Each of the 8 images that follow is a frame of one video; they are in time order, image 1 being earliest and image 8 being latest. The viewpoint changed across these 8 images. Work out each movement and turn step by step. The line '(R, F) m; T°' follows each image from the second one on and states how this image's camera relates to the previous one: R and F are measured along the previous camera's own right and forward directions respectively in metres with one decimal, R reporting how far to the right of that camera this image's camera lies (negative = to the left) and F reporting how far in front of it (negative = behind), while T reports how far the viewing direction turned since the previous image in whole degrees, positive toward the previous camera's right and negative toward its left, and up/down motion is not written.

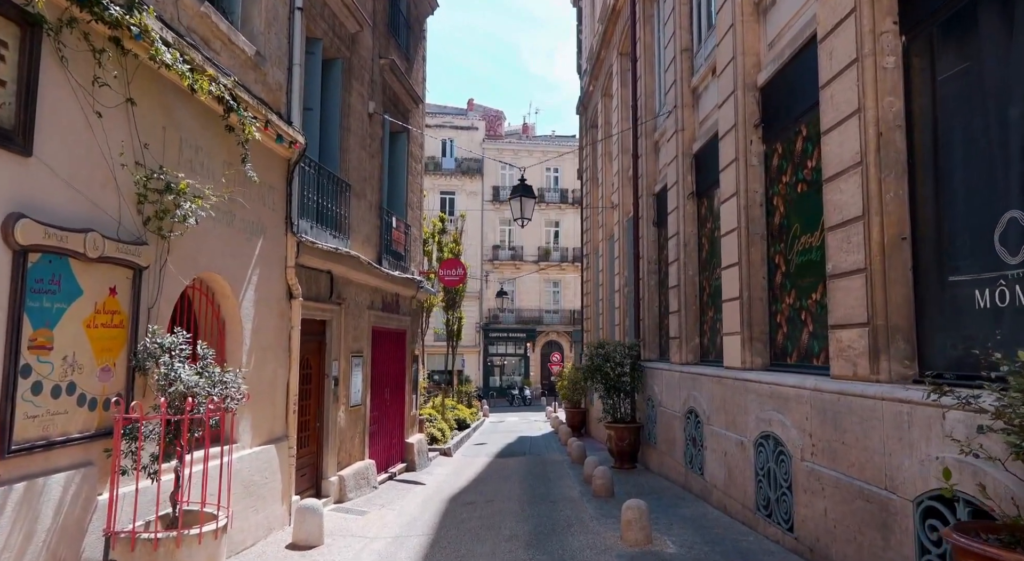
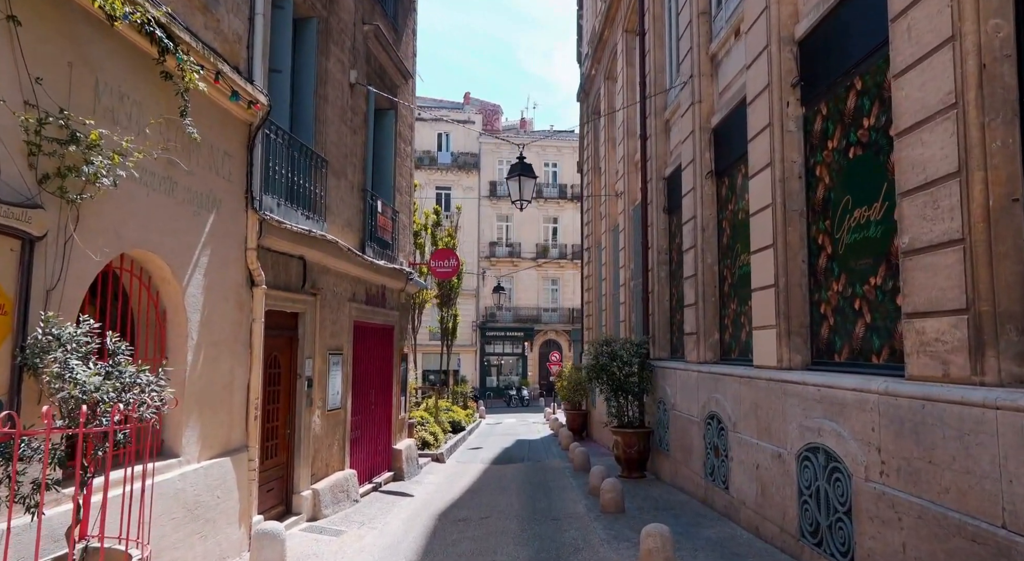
(0.0, +1.1) m; 0°
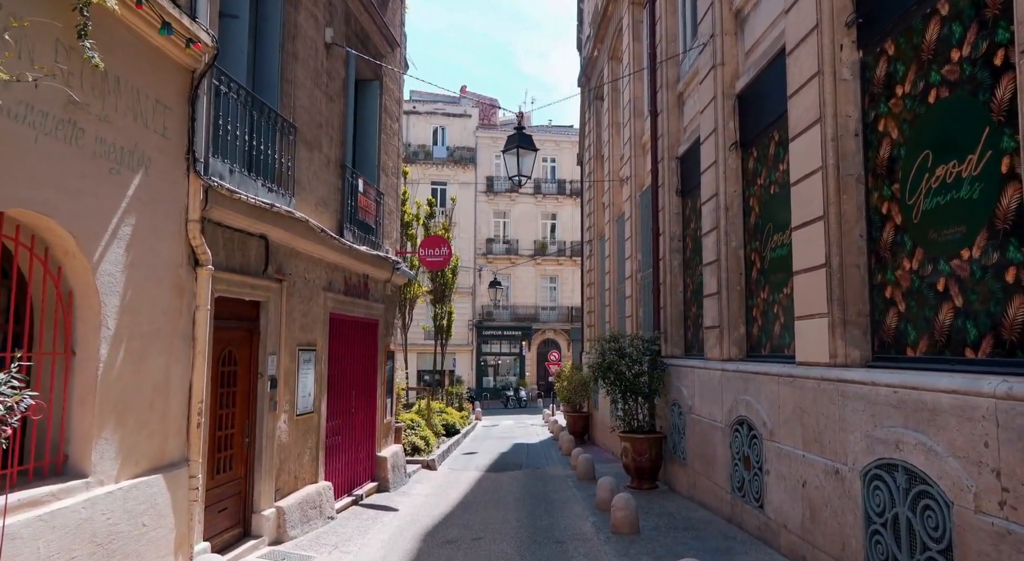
(0.0, +1.2) m; 0°
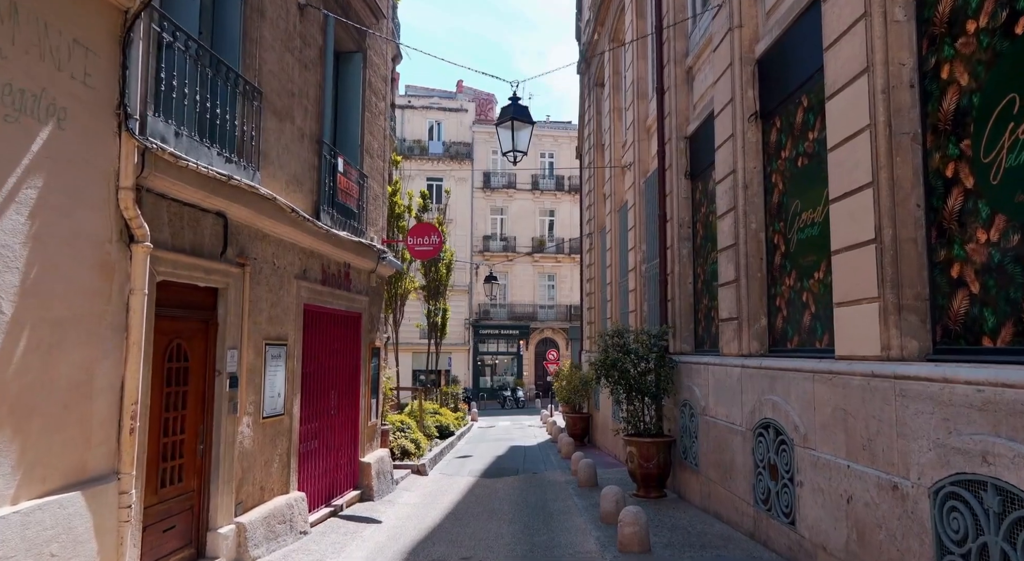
(0.0, +0.9) m; 0°
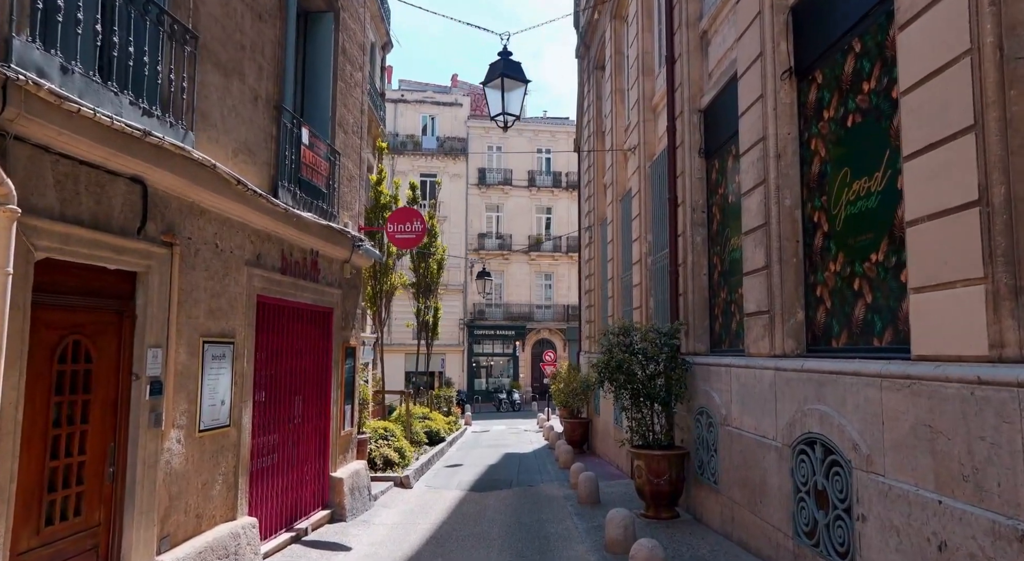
(+0.1, +1.2) m; 0°
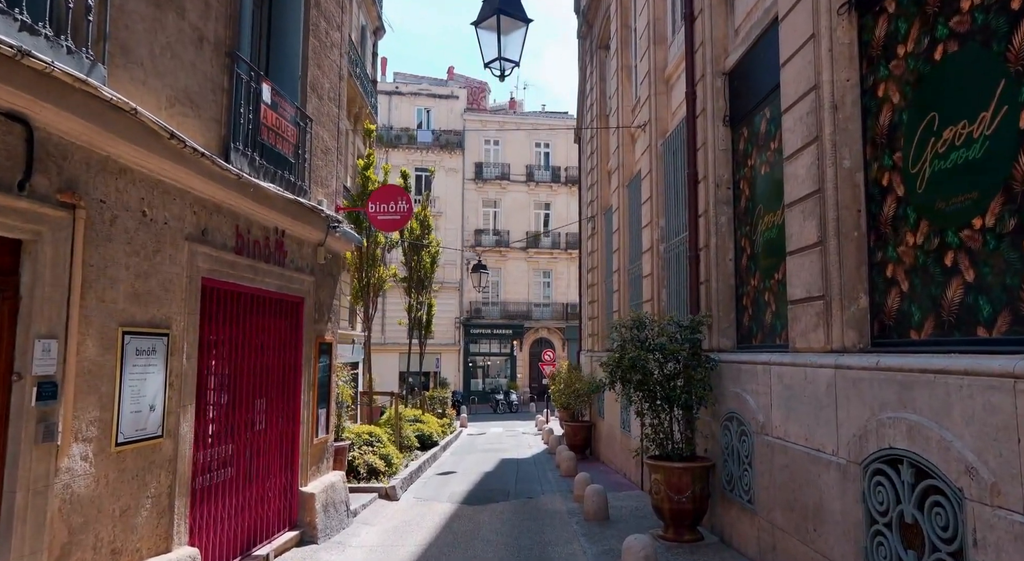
(0.0, +1.2) m; 0°
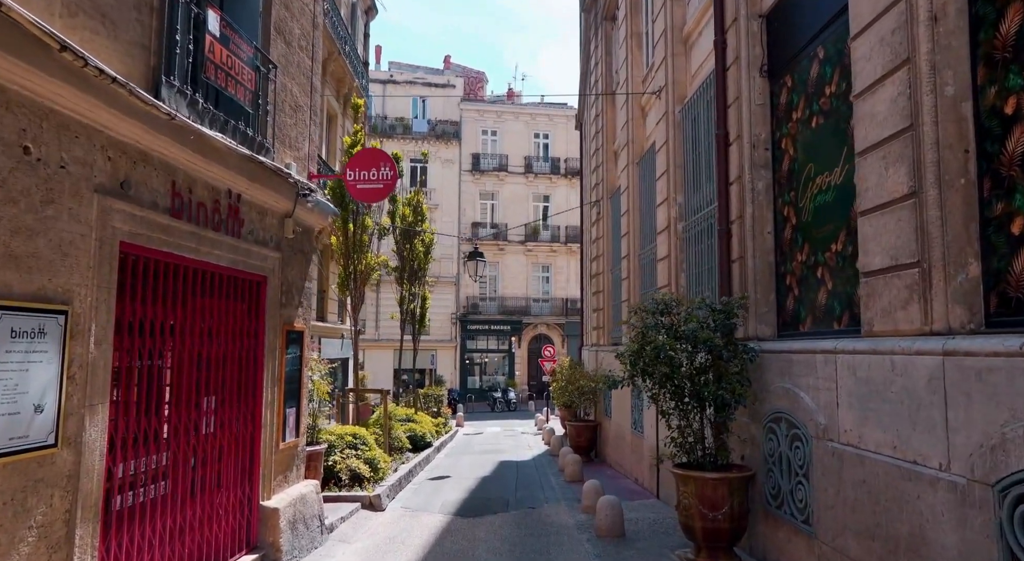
(0.0, +1.2) m; 0°
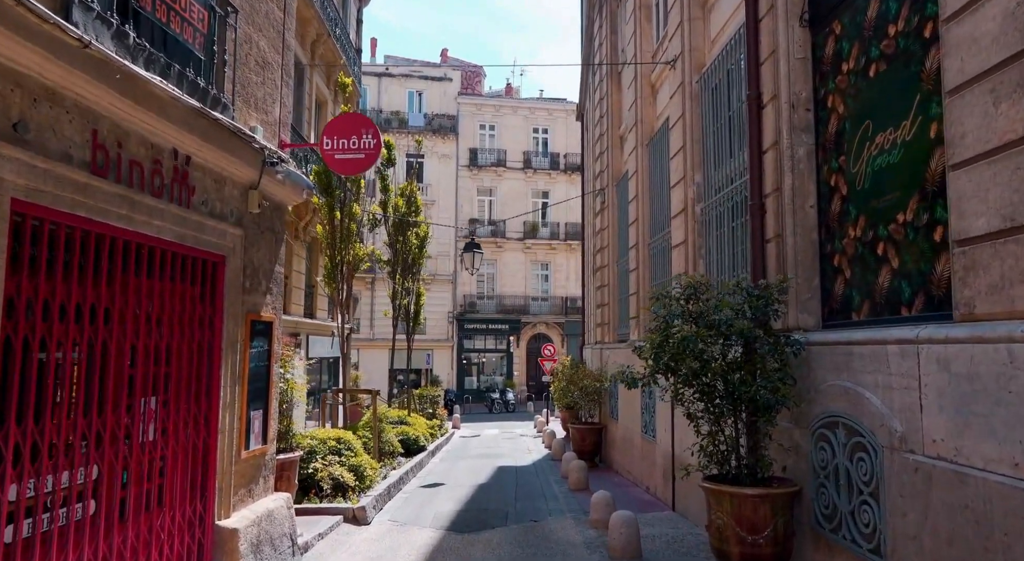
(0.0, +1.0) m; 0°
